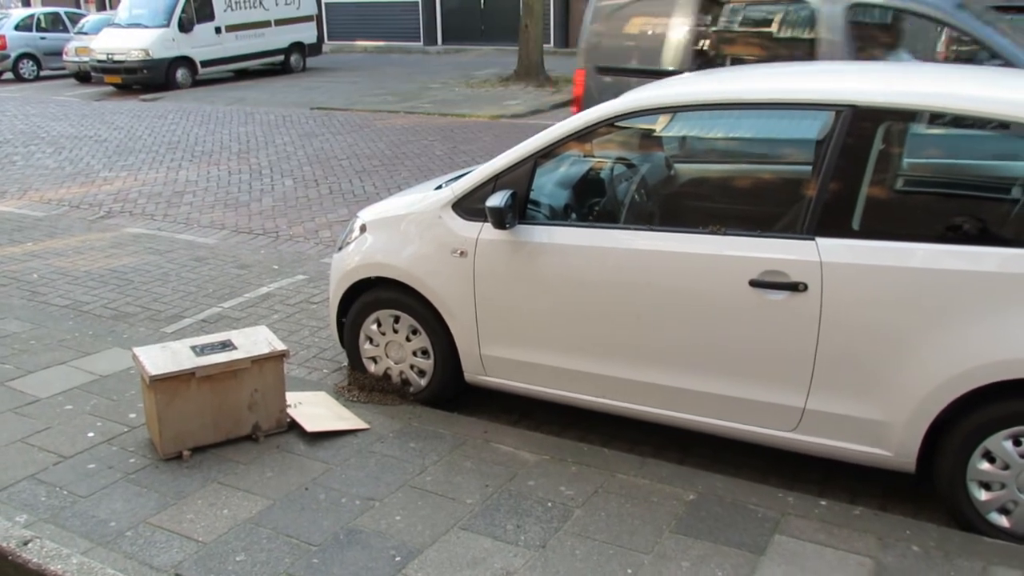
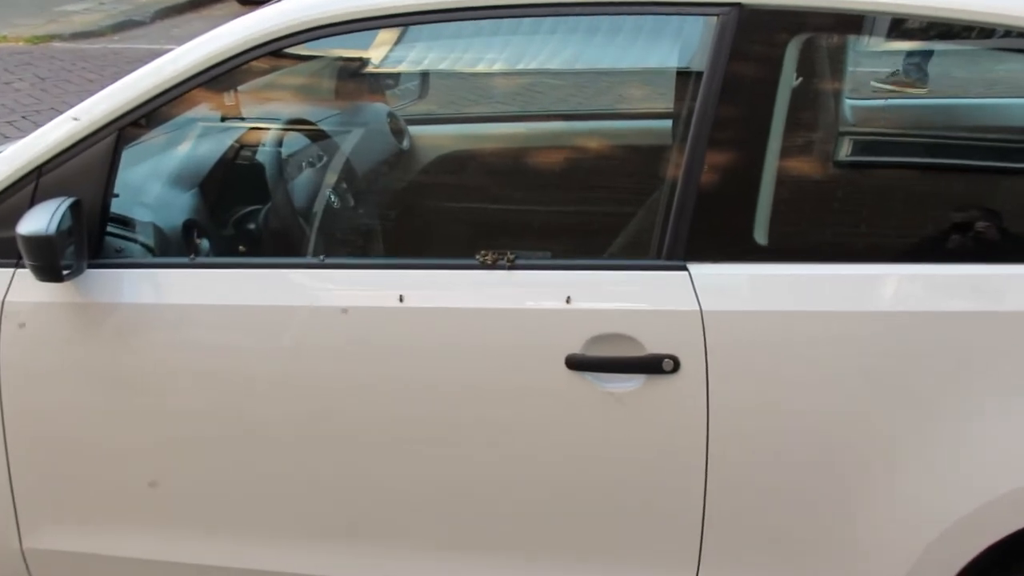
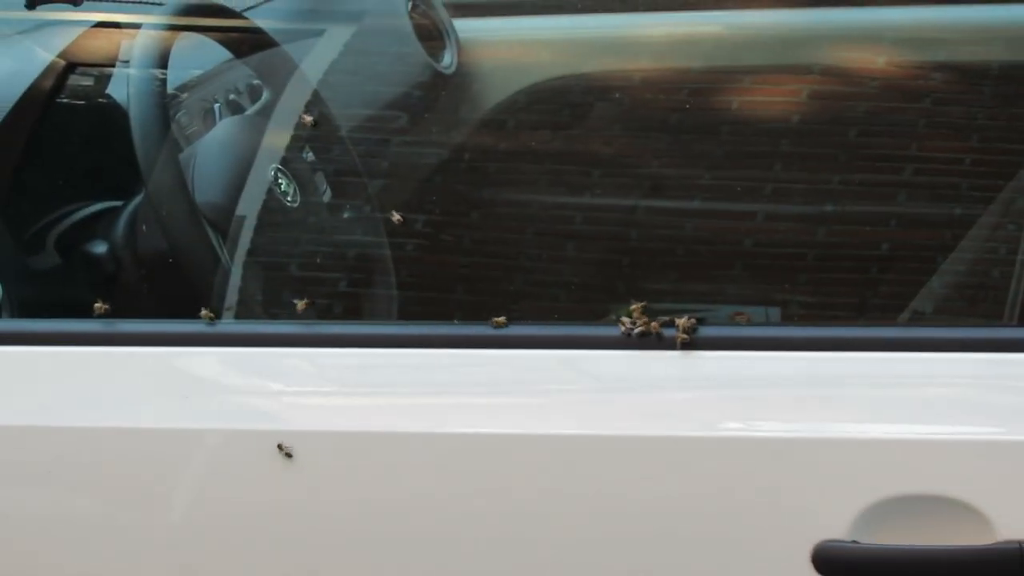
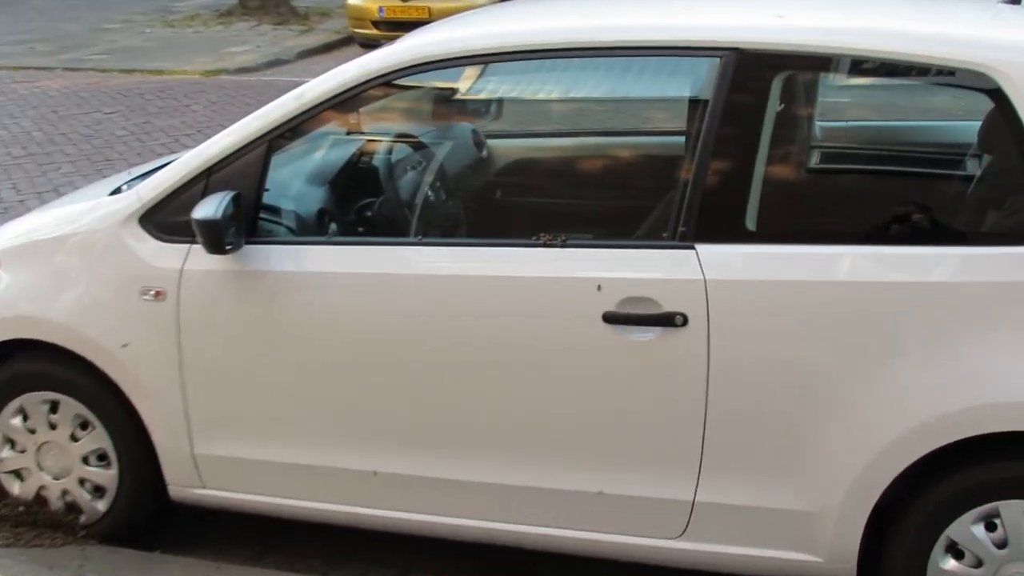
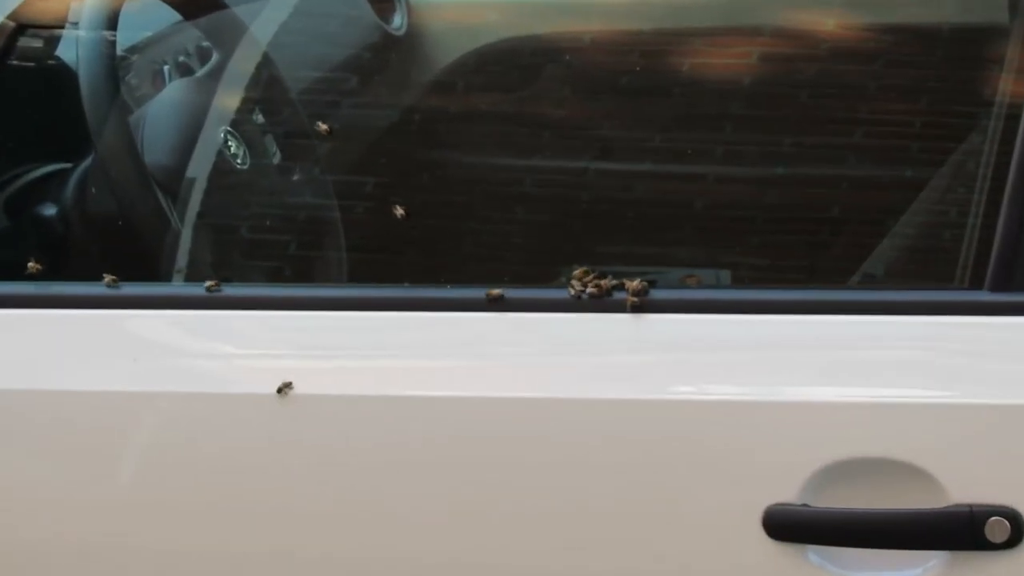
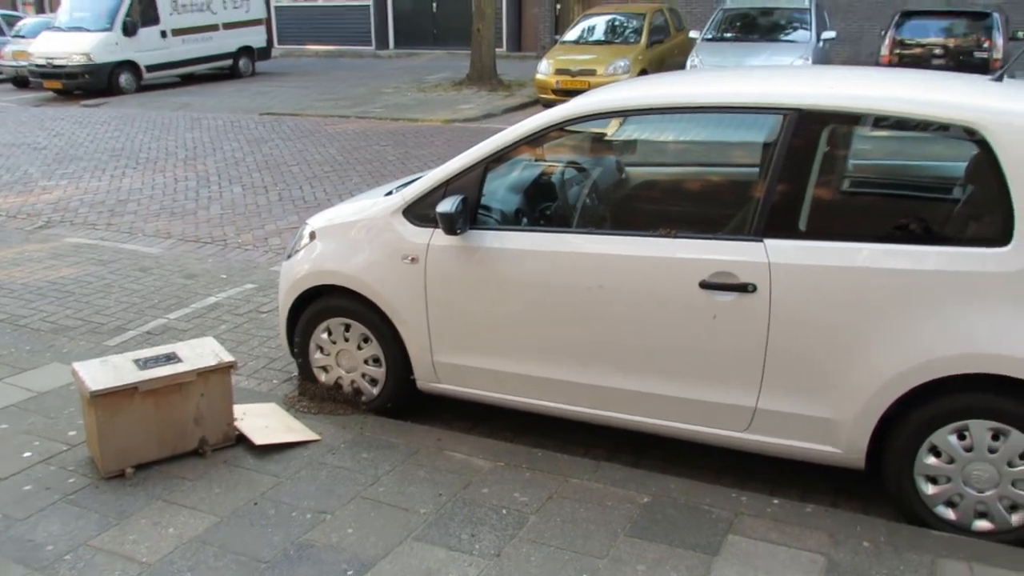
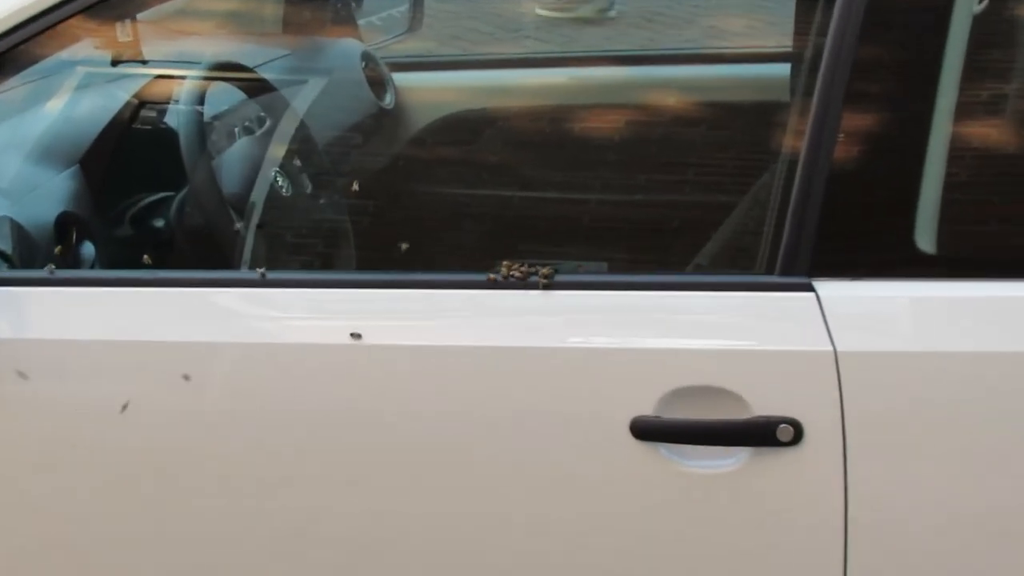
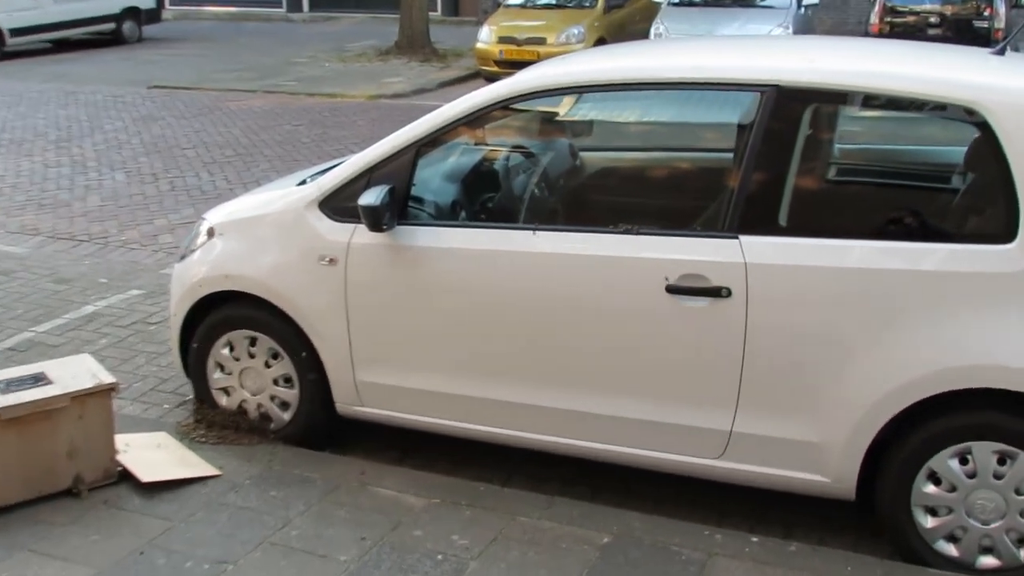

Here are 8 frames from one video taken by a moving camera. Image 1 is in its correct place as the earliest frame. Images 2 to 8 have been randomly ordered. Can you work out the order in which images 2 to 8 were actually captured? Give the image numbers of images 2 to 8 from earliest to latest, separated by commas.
6, 8, 4, 2, 7, 5, 3
